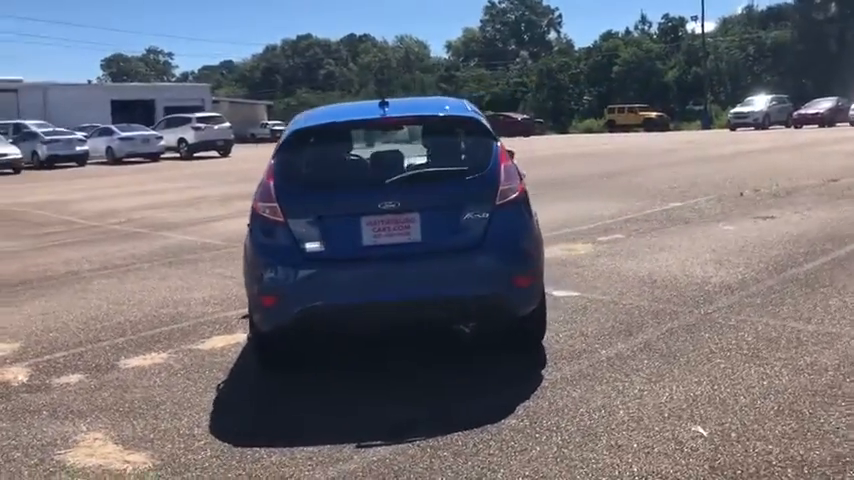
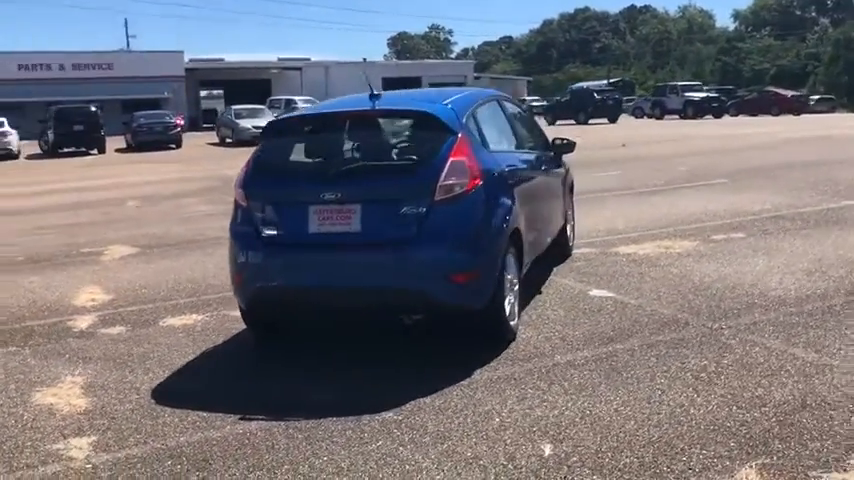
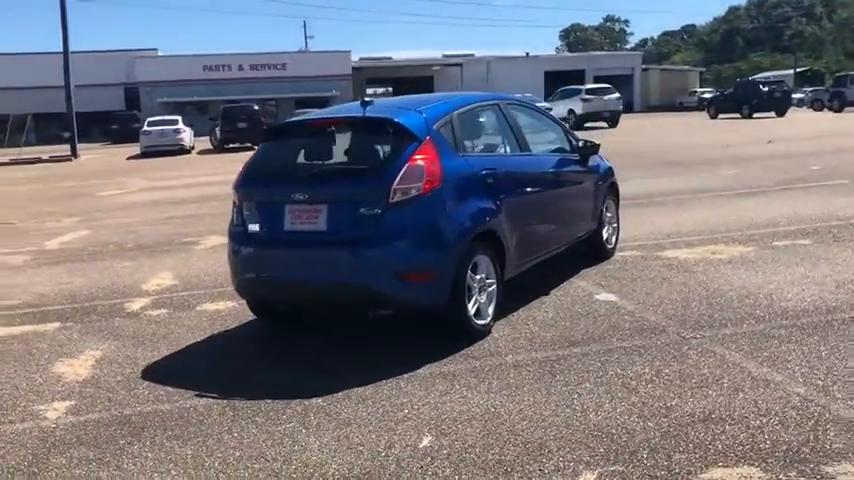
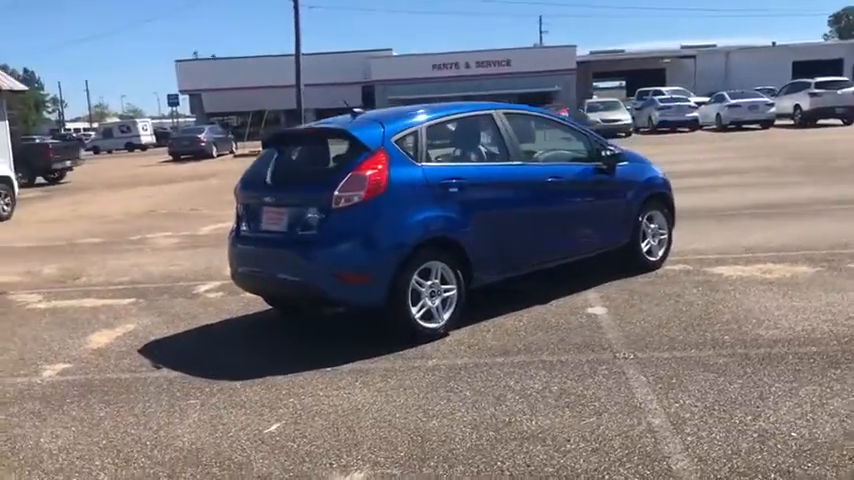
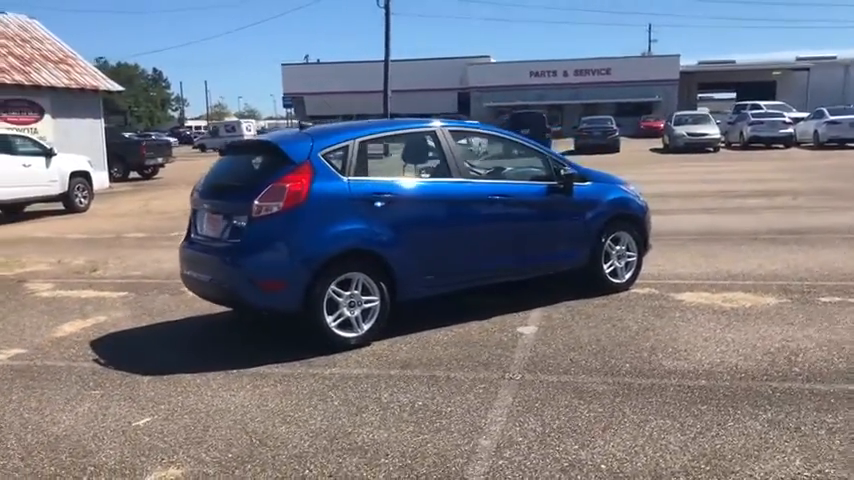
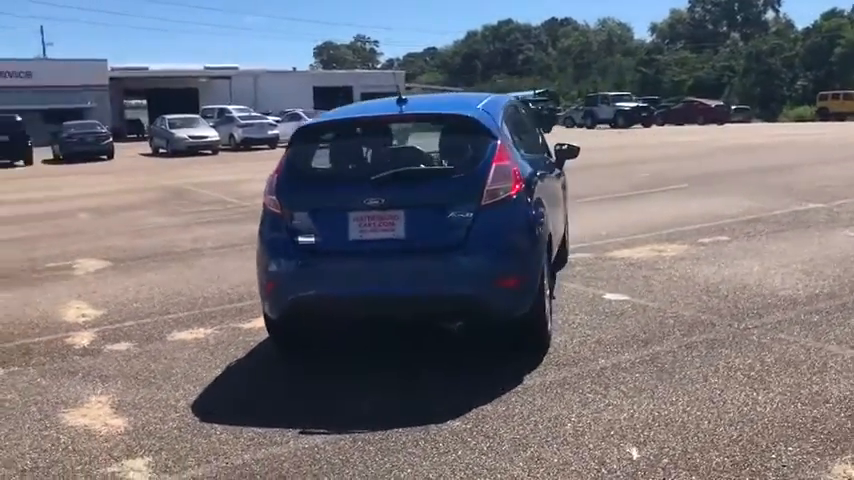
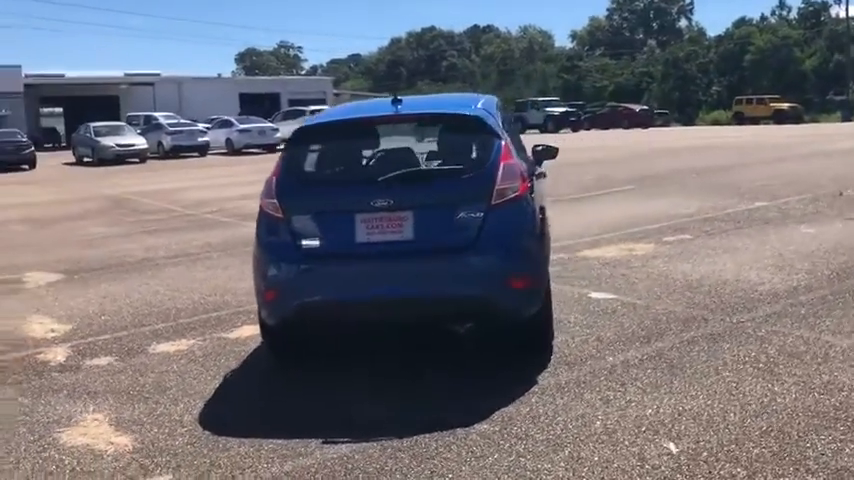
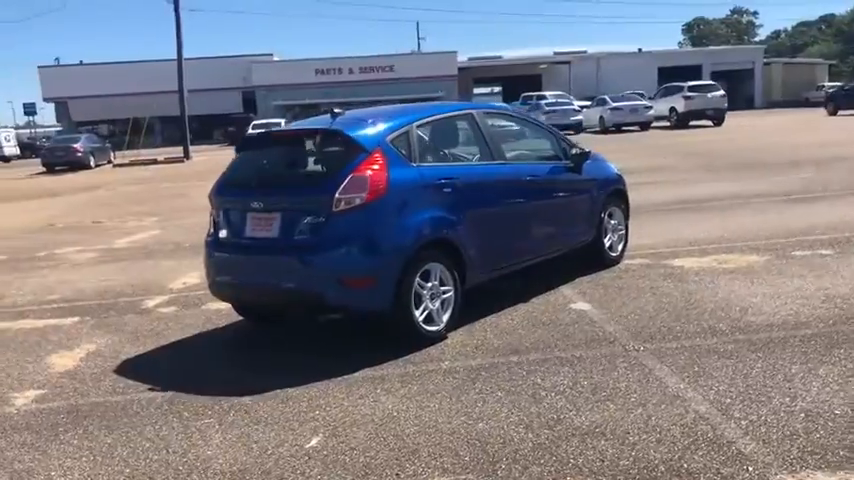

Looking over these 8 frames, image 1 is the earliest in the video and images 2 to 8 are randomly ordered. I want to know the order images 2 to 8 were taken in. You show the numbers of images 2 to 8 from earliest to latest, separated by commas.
7, 6, 2, 3, 8, 4, 5
